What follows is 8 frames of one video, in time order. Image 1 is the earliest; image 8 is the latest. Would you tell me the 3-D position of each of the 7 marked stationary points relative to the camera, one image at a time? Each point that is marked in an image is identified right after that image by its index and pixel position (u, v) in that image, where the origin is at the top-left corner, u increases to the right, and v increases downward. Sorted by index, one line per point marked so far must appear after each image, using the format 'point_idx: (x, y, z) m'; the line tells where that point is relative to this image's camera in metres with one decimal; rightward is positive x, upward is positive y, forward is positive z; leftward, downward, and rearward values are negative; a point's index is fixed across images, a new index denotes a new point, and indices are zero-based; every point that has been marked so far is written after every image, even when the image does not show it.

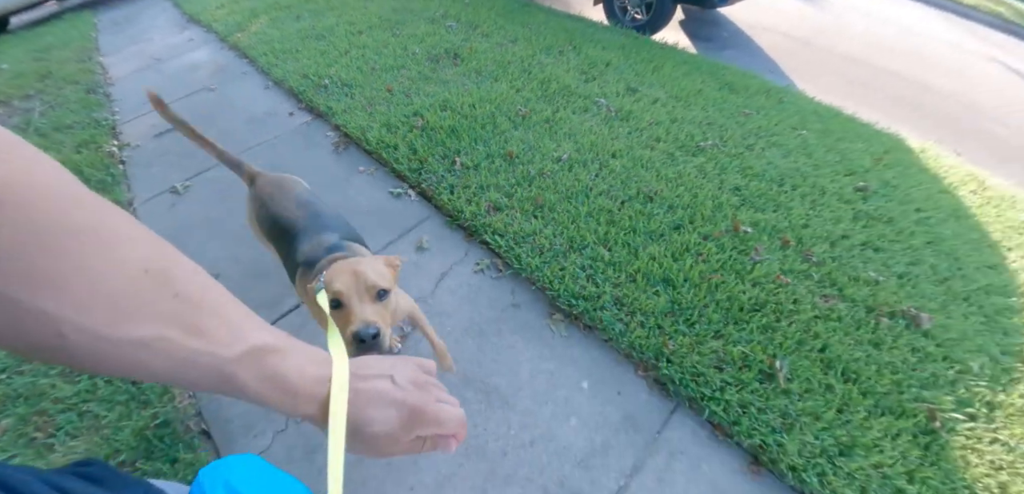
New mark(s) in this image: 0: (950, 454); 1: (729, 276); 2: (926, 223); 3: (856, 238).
0: (+2.3, -1.1, +2.4) m
1: (+1.3, -0.2, +2.9) m
2: (+3.1, +0.2, +3.5) m
3: (+2.4, +0.1, +3.2) m
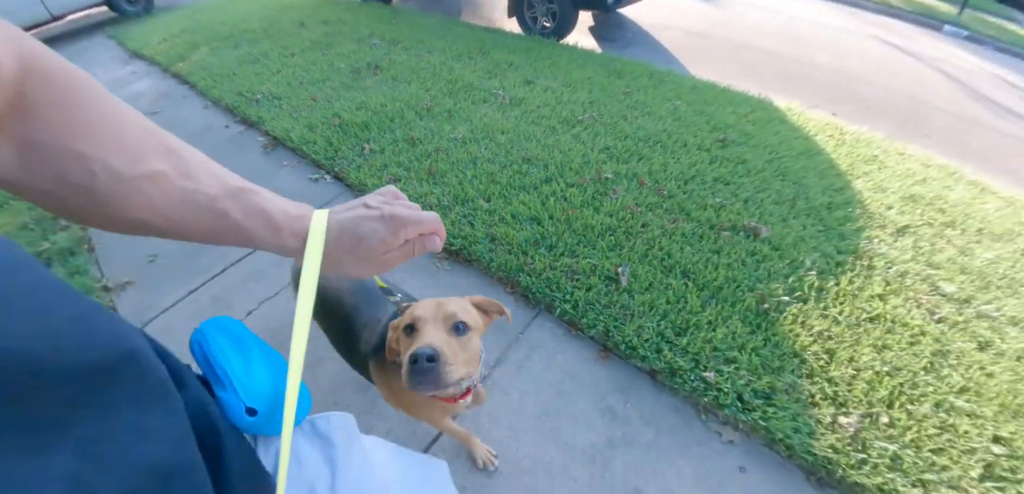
0: (+1.6, -0.5, +2.8) m
1: (+0.6, +0.3, +3.4) m
2: (+2.3, +0.7, +4.0) m
3: (+1.6, +0.6, +3.7) m
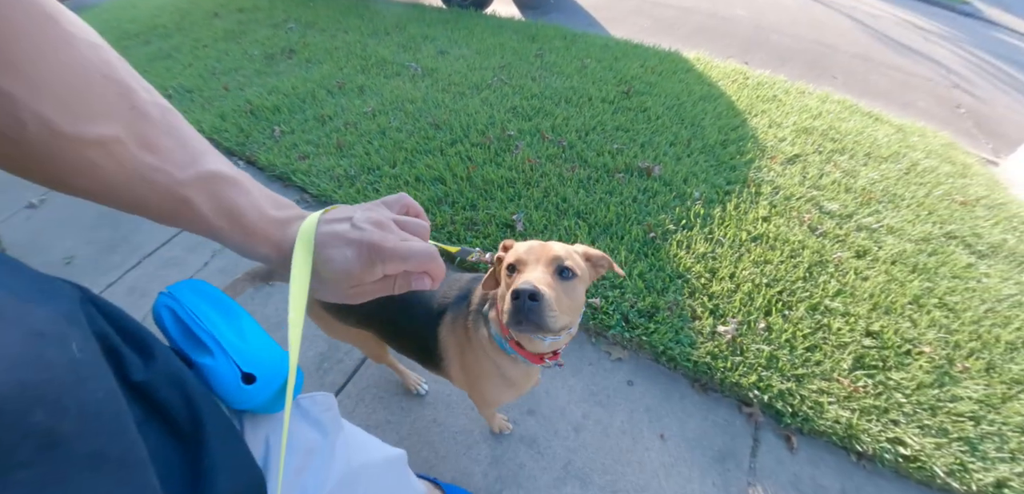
0: (+1.0, 0.0, +3.0) m
1: (-0.2, +0.6, +3.5) m
2: (+1.5, +1.3, +4.2) m
3: (+0.8, +1.0, +3.9) m
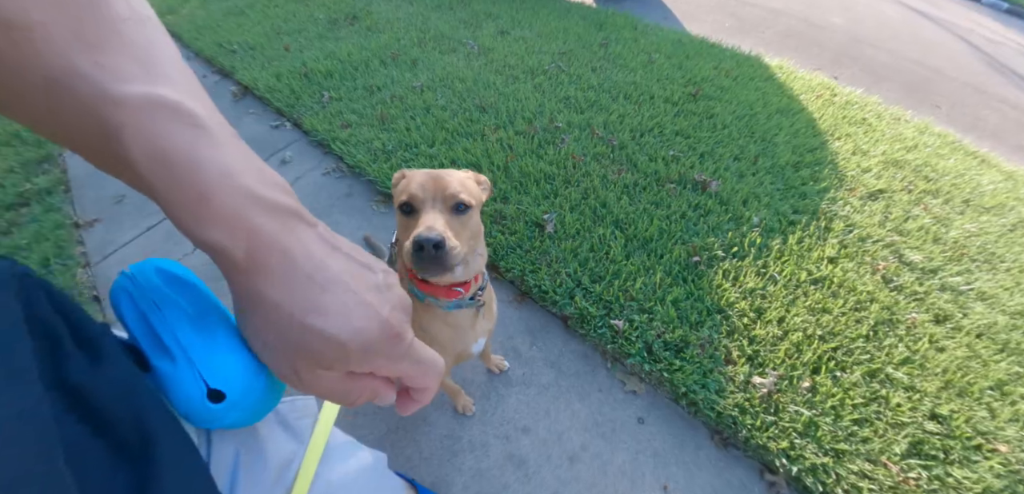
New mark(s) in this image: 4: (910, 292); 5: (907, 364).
0: (+1.1, -0.2, +2.6) m
1: (+0.1, +0.6, +3.3) m
2: (+1.9, +1.0, +3.7) m
3: (+1.2, +0.9, +3.5) m
4: (+2.4, -0.3, +2.8) m
5: (+2.1, -0.6, +2.5) m
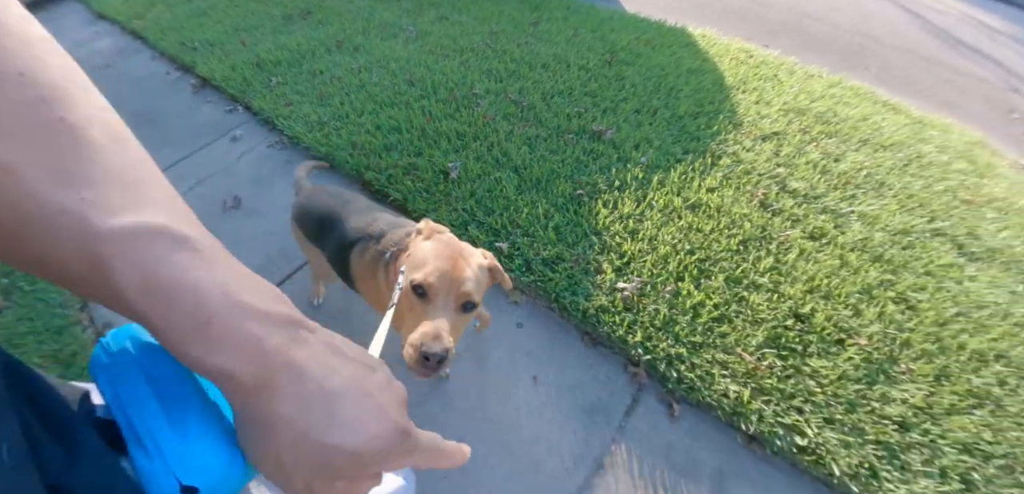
0: (+0.5, +0.2, +2.9) m
1: (-0.5, +1.0, +3.6) m
2: (+1.2, +1.5, +4.0) m
3: (+0.5, +1.3, +3.8) m
4: (+1.8, +0.2, +3.0) m
5: (+1.5, -0.2, +2.7) m
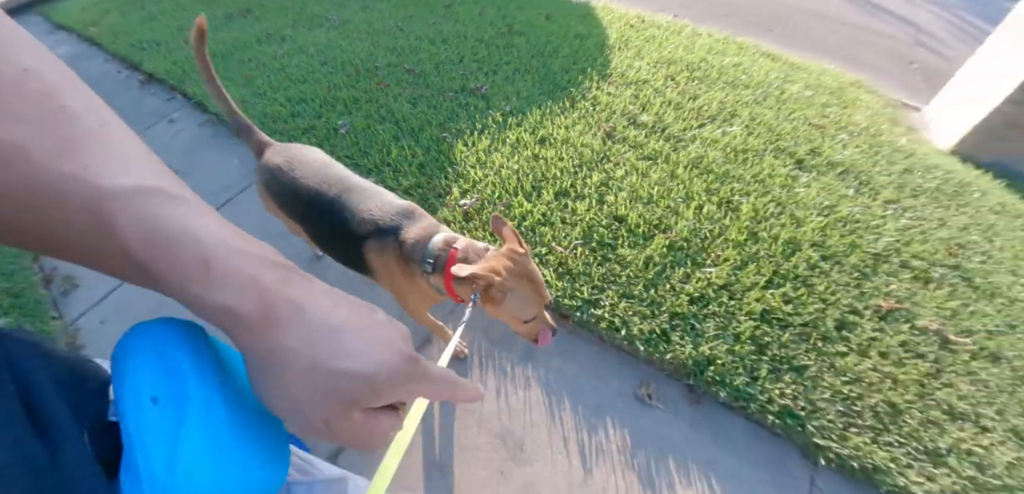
0: (-0.5, +0.7, +3.3) m
1: (-1.5, +1.4, +4.0) m
2: (+0.3, +1.9, +4.4) m
3: (-0.4, +1.7, +4.2) m
4: (+0.9, +0.8, +3.3) m
5: (+0.6, +0.4, +3.1) m
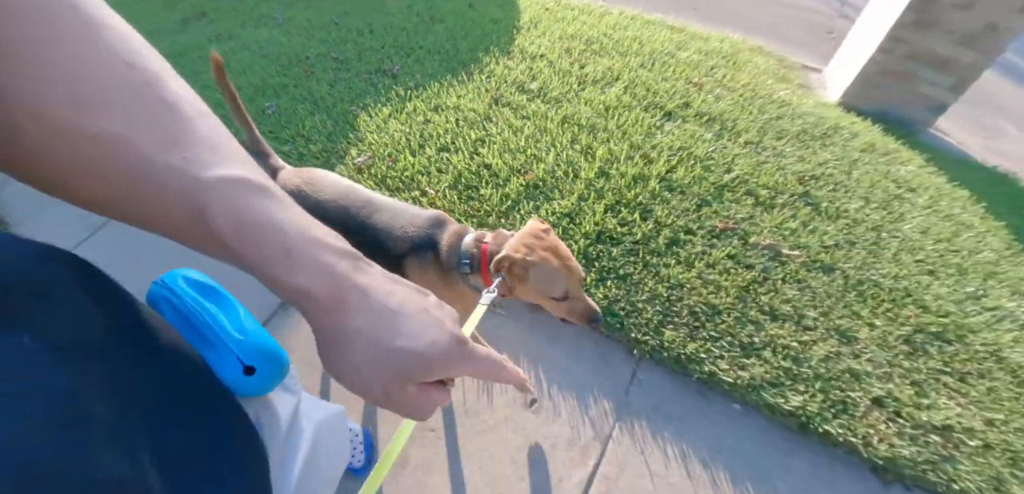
0: (-1.3, +1.0, +3.8) m
1: (-2.3, +1.6, +4.6) m
2: (-0.5, +2.3, +4.9) m
3: (-1.2, +2.0, +4.7) m
4: (0.0, +1.2, +3.7) m
5: (-0.2, +0.8, +3.5) m
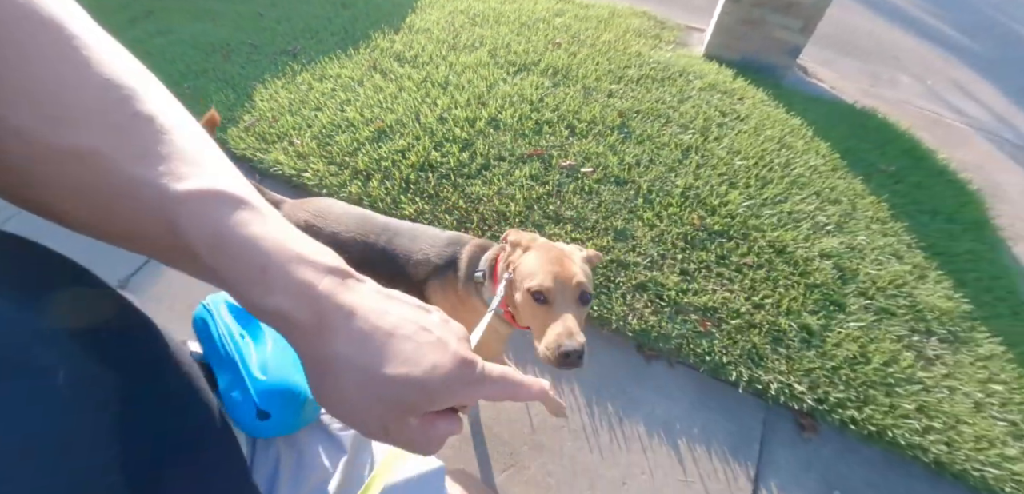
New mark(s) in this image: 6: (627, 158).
0: (-2.5, +1.5, +4.4) m
1: (-3.4, +2.0, +5.4) m
2: (-1.7, +2.7, +5.5) m
3: (-2.3, +2.4, +5.4) m
4: (-1.2, +1.6, +4.3) m
5: (-1.4, +1.3, +4.0) m
6: (+0.8, +0.6, +3.4) m
